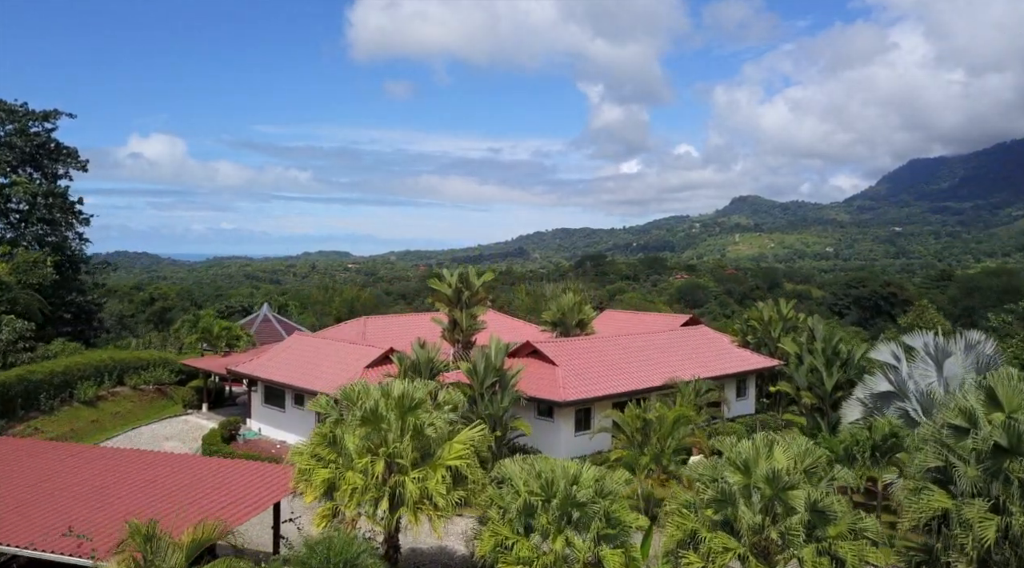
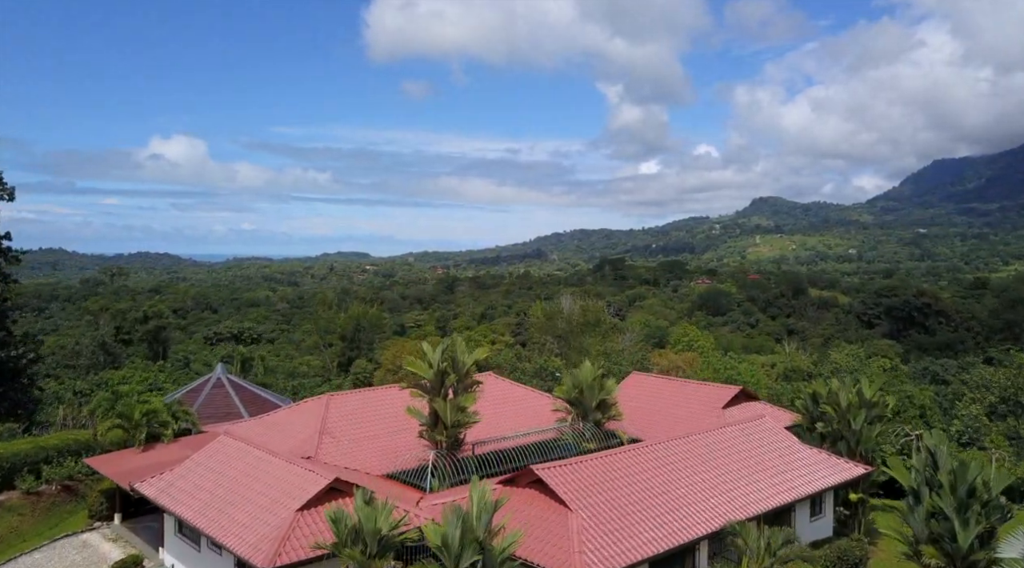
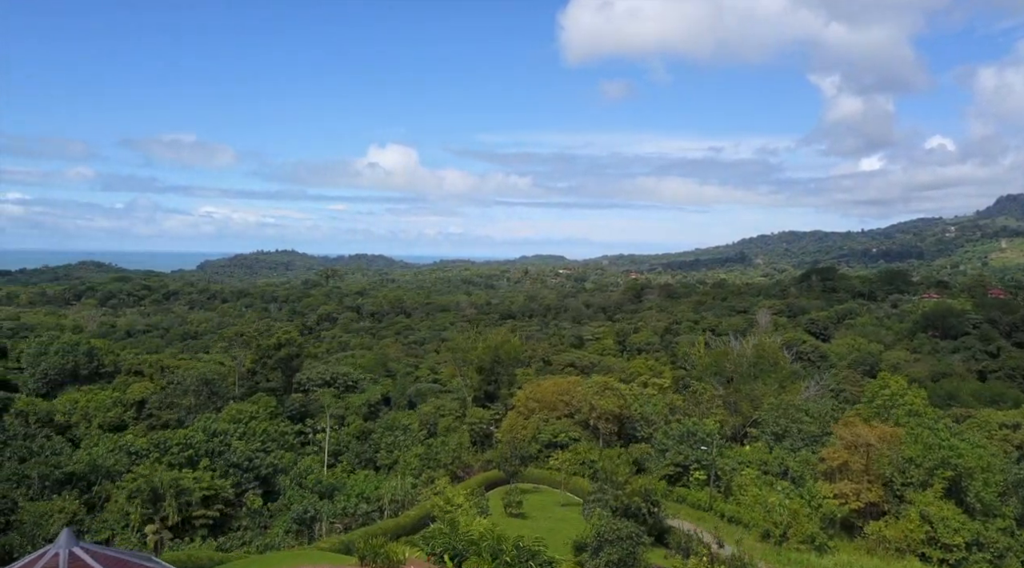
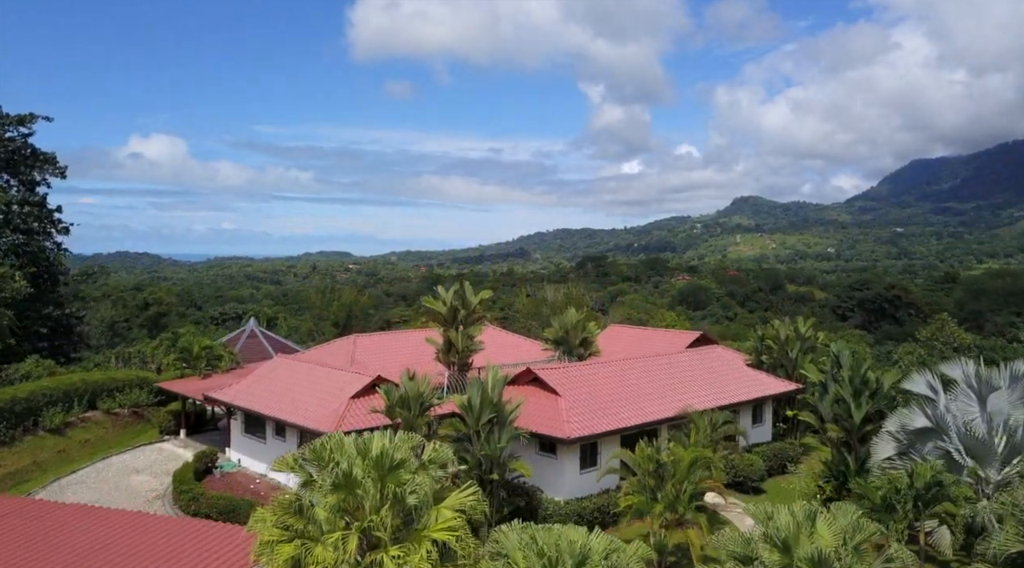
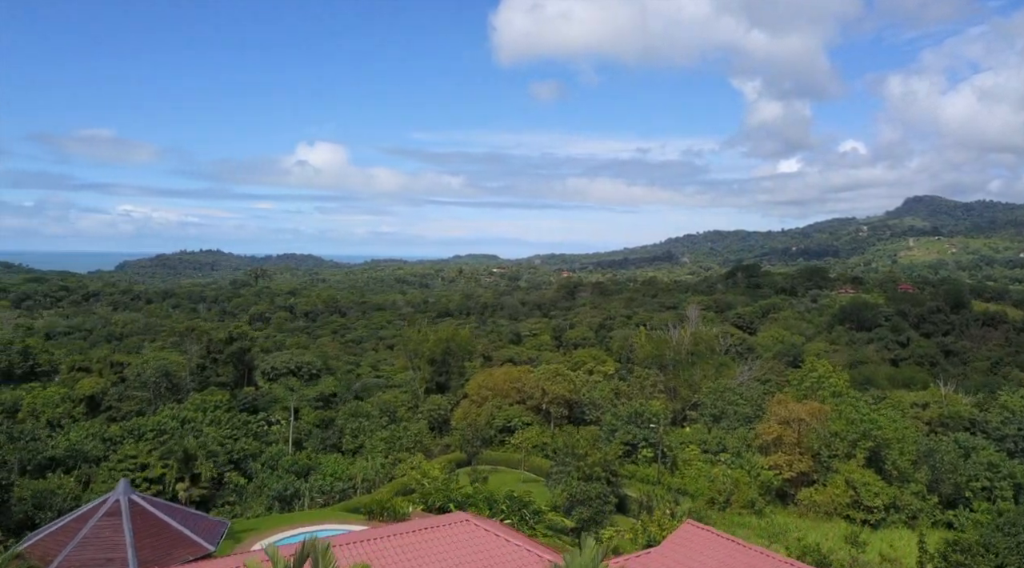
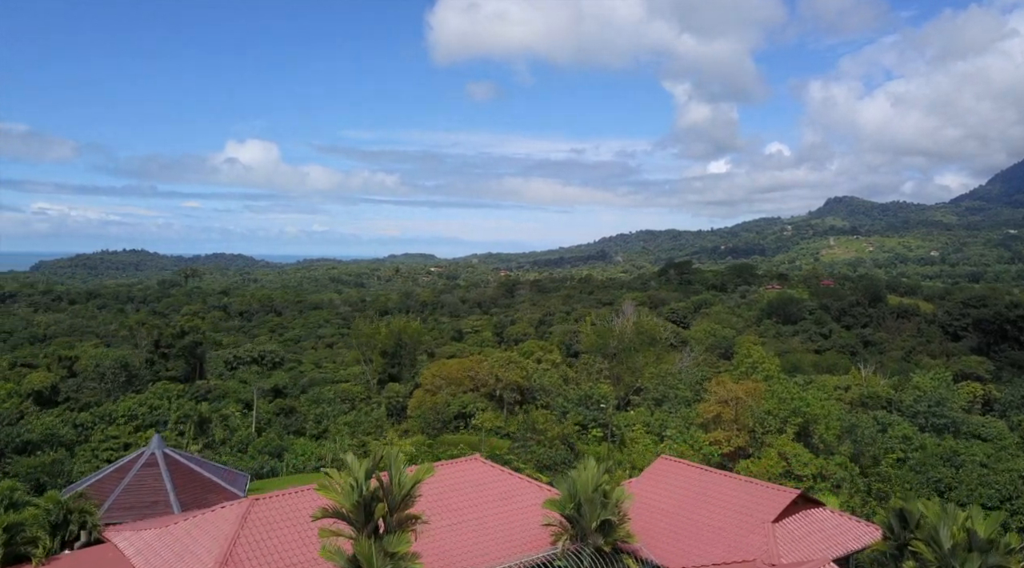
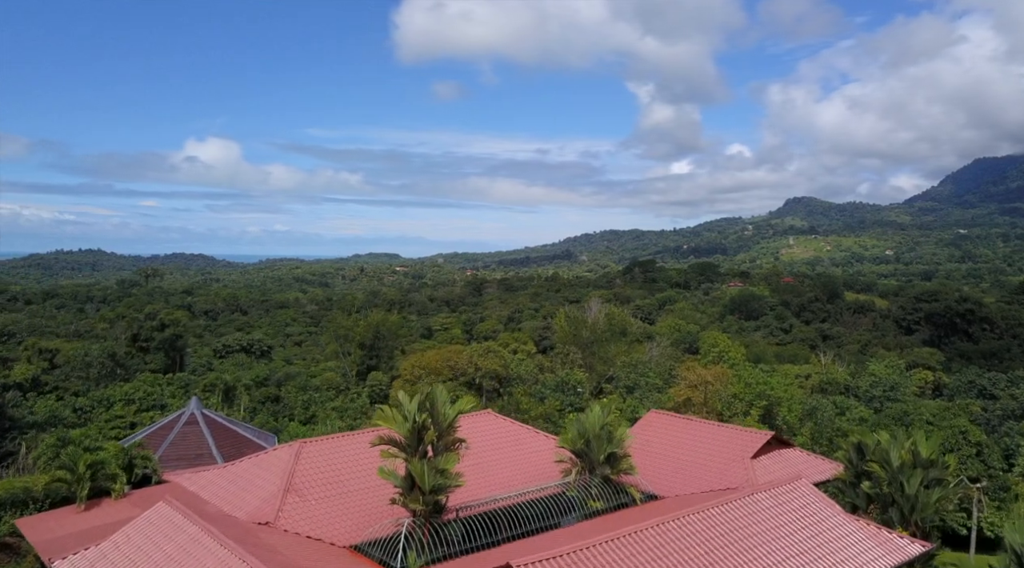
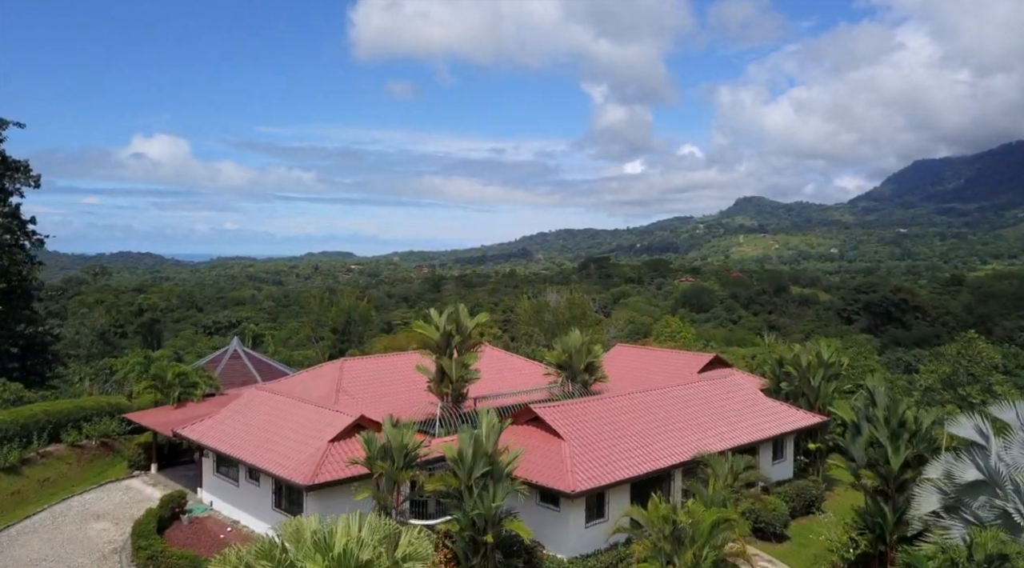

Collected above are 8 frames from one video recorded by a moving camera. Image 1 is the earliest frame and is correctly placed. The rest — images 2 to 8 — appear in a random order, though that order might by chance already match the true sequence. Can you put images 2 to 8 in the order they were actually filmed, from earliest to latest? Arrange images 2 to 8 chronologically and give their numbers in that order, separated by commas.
4, 8, 2, 7, 6, 5, 3
